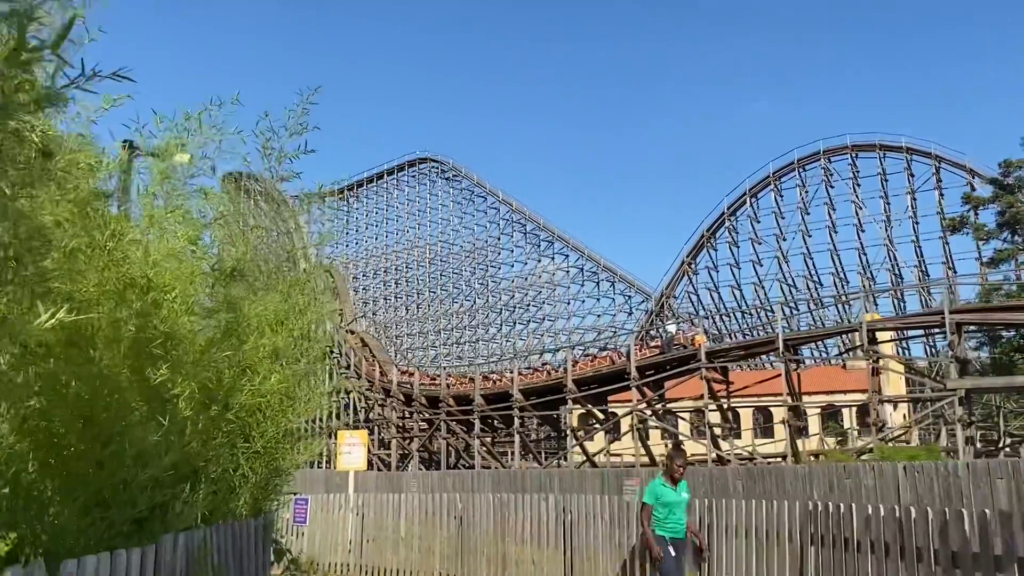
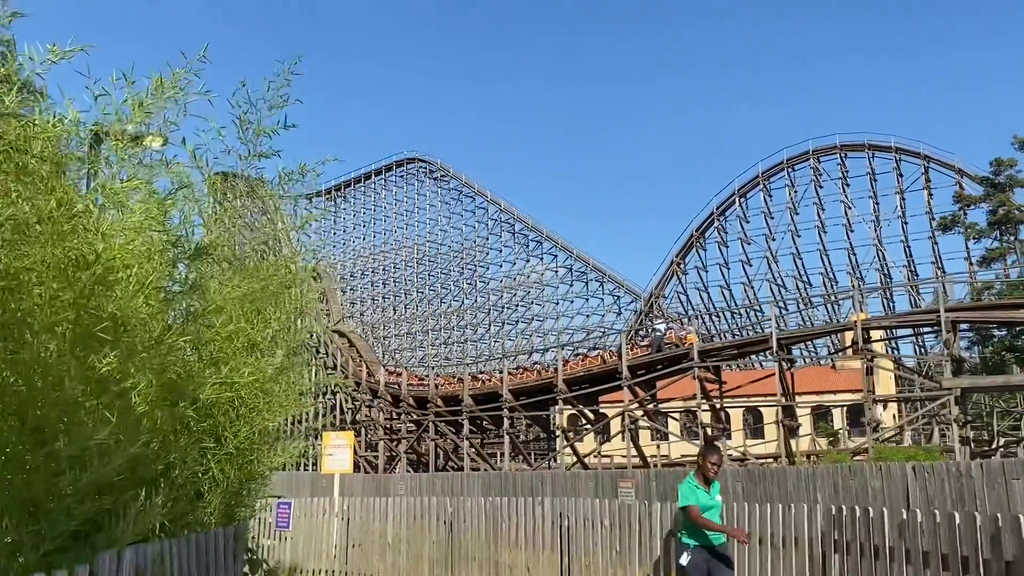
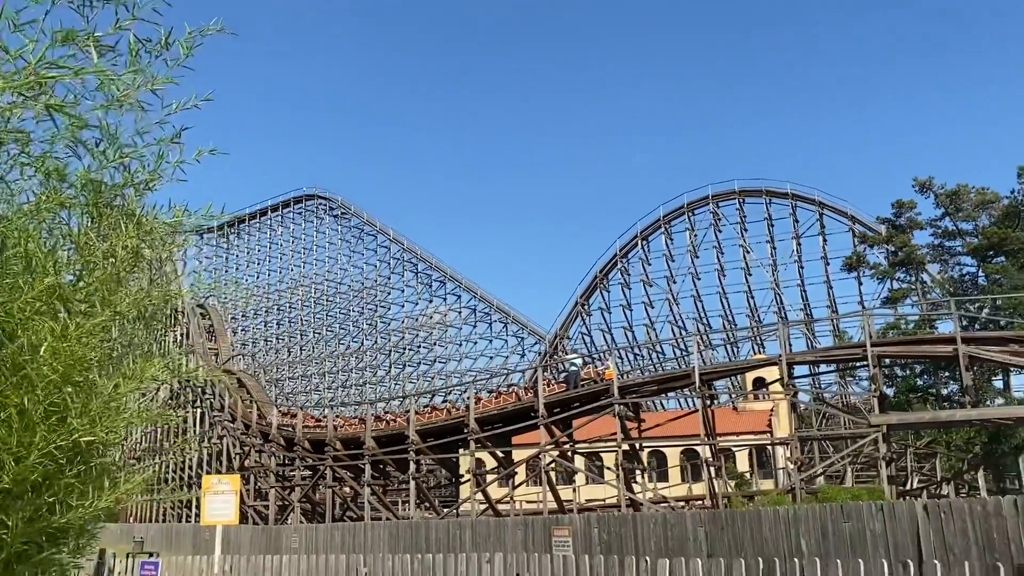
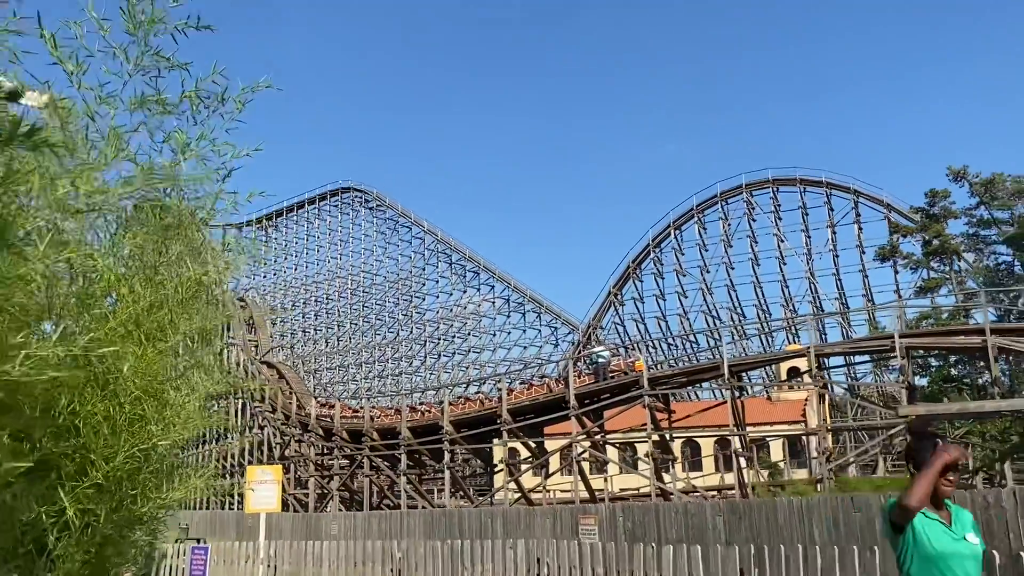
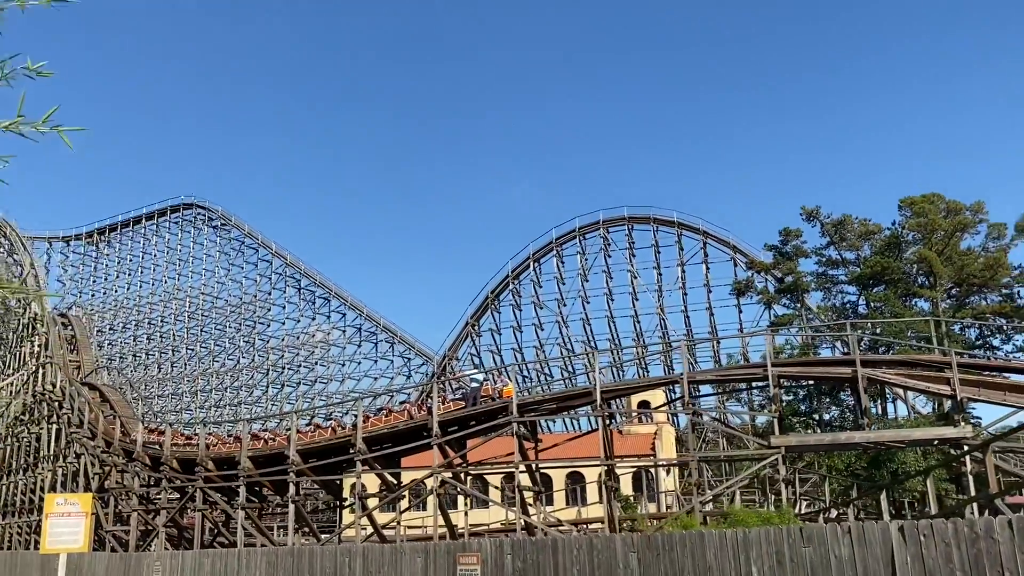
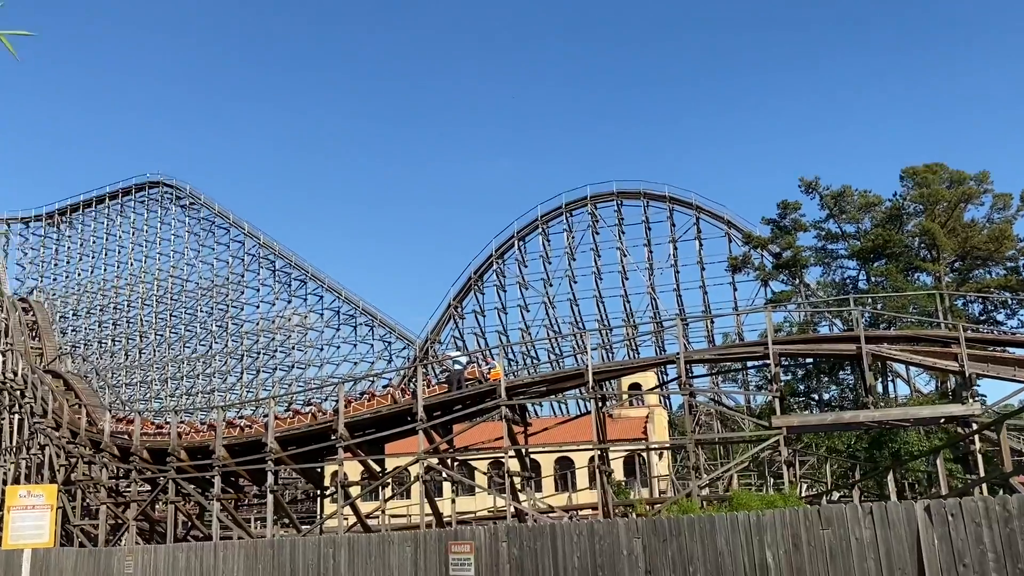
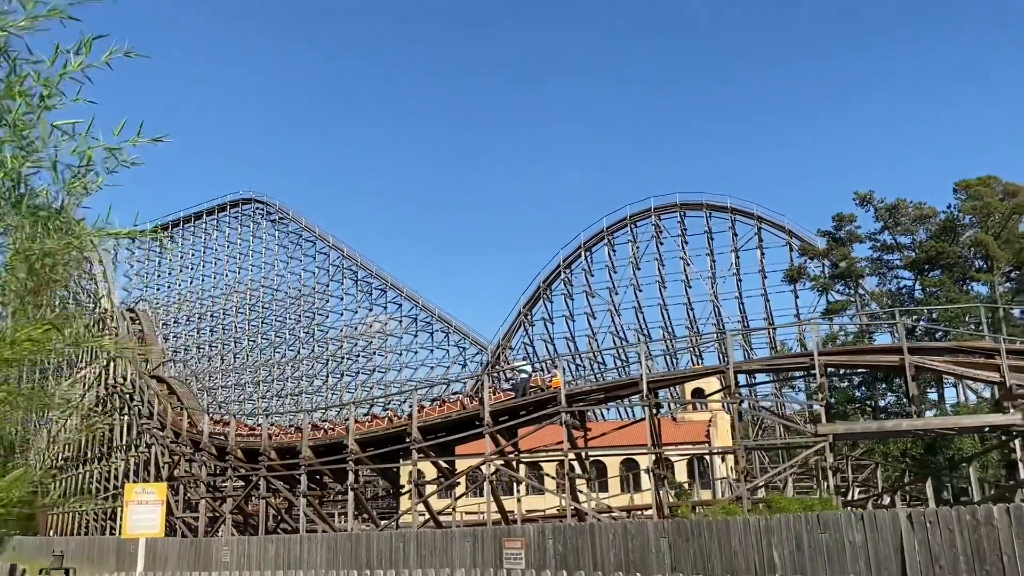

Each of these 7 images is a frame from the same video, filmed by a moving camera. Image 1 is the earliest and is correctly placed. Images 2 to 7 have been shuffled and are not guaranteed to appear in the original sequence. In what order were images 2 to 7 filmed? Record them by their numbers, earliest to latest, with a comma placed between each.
2, 4, 3, 7, 5, 6
